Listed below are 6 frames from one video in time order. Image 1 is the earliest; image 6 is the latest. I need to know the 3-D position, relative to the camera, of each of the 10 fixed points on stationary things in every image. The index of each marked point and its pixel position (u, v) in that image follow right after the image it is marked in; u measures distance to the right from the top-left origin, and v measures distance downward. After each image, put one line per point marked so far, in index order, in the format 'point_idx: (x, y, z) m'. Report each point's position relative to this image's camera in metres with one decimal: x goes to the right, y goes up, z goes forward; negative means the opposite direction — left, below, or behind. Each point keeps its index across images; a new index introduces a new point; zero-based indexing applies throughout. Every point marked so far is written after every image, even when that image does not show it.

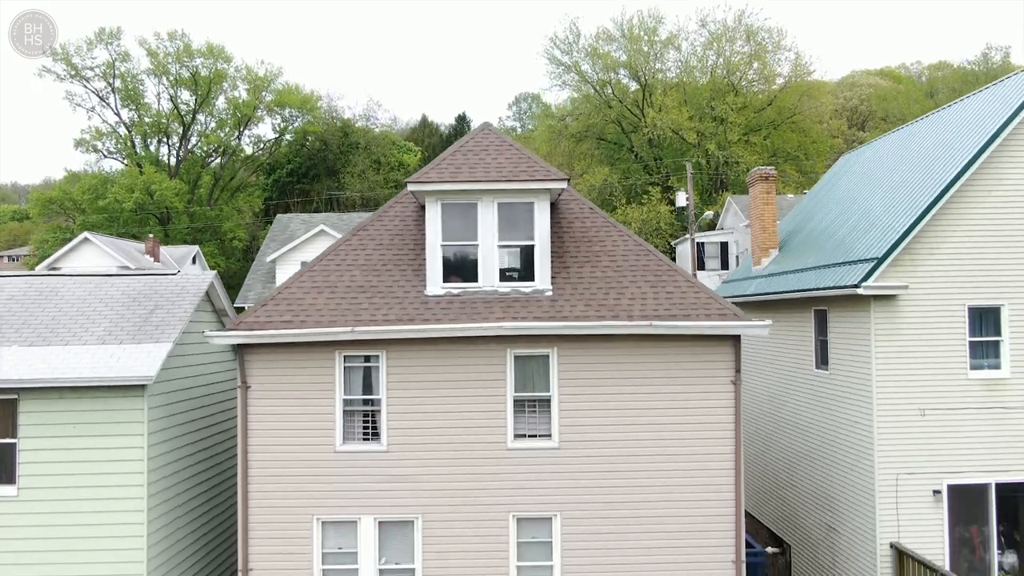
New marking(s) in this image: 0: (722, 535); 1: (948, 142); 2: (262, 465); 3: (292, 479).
0: (+3.2, -3.7, +10.2) m
1: (+7.9, +2.7, +12.4) m
2: (-3.7, -2.6, +10.1) m
3: (-3.2, -2.8, +10.1) m
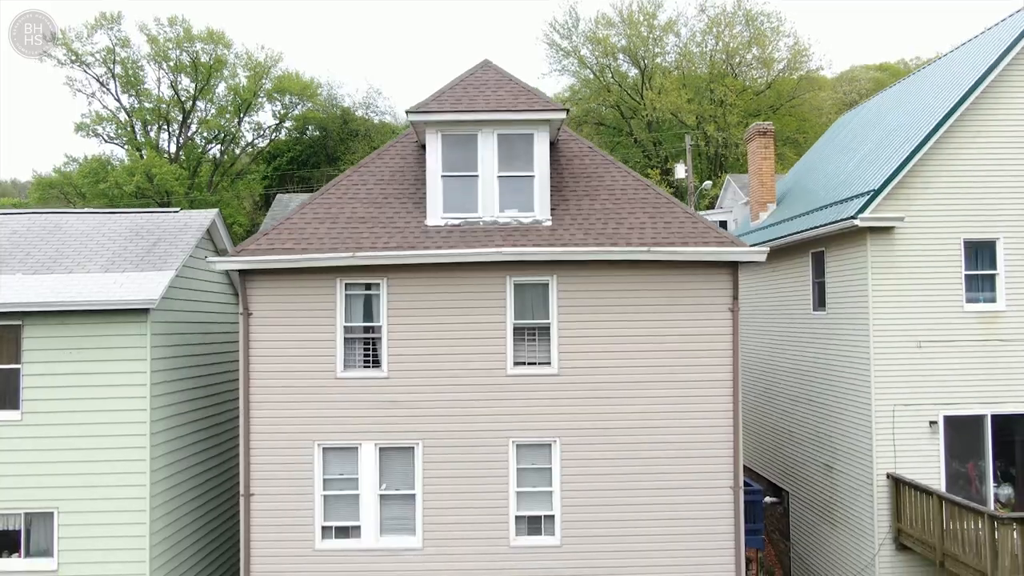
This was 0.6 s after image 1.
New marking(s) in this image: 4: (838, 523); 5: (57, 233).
0: (+3.2, -2.6, +10.3) m
1: (+7.9, +3.7, +12.5) m
2: (-3.7, -1.5, +10.2) m
3: (-3.2, -1.7, +10.2) m
4: (+5.8, -4.2, +12.2) m
5: (-7.6, +0.9, +11.4) m
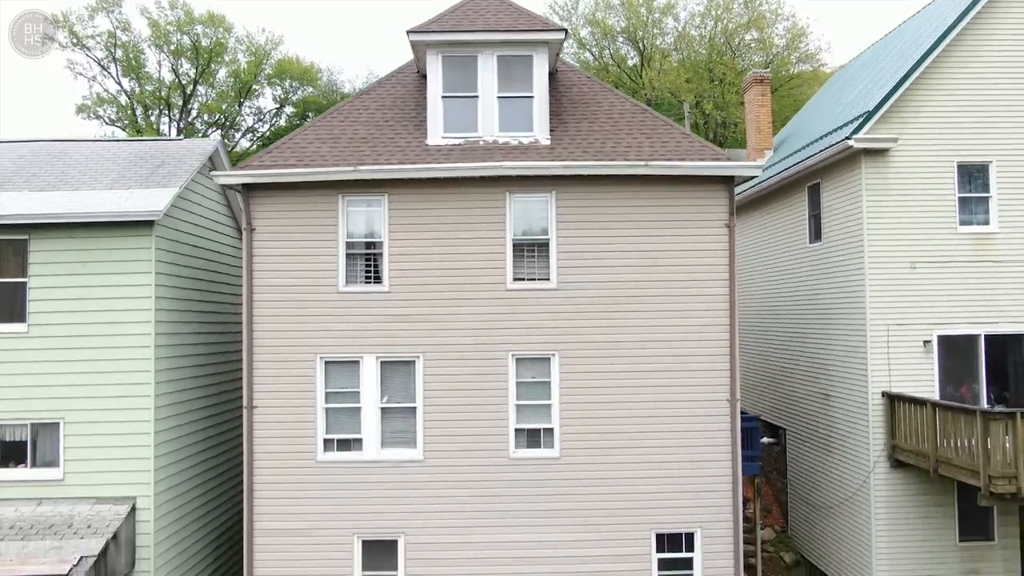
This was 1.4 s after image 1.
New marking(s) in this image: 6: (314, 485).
0: (+3.1, -1.3, +10.5) m
1: (+7.9, +5.0, +12.7) m
2: (-3.7, -0.3, +10.3) m
3: (-3.3, -0.5, +10.3) m
4: (+5.8, -2.9, +12.3) m
5: (-7.6, +2.2, +11.5) m
6: (-3.0, -2.9, +10.3) m
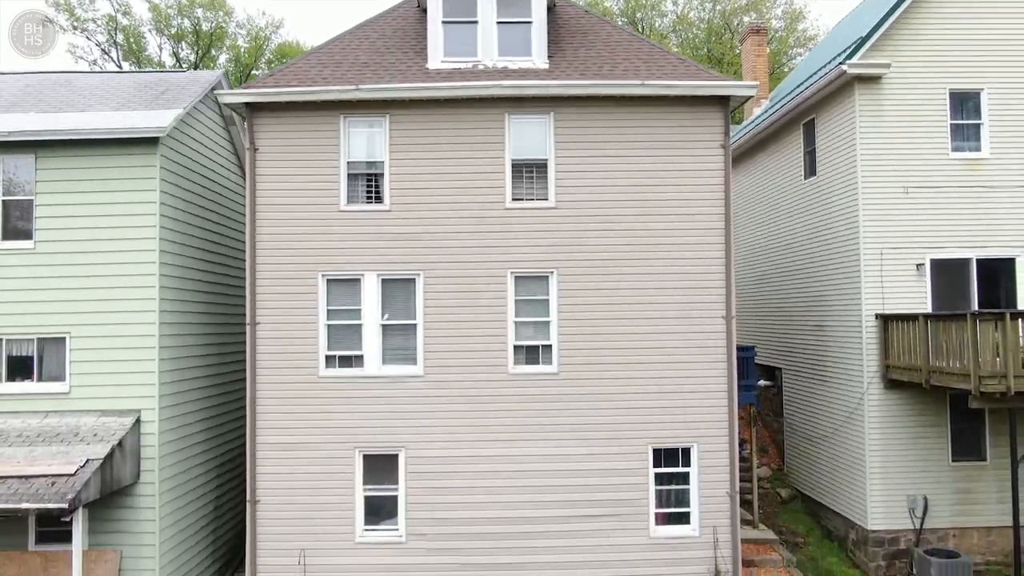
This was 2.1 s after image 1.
0: (+3.1, -0.1, +10.6) m
1: (+7.9, +6.3, +12.8) m
2: (-3.7, +1.0, +10.5) m
3: (-3.3, +0.8, +10.5) m
4: (+5.8, -1.7, +12.5) m
5: (-7.6, +3.4, +11.7) m
6: (-3.0, -1.7, +10.4) m
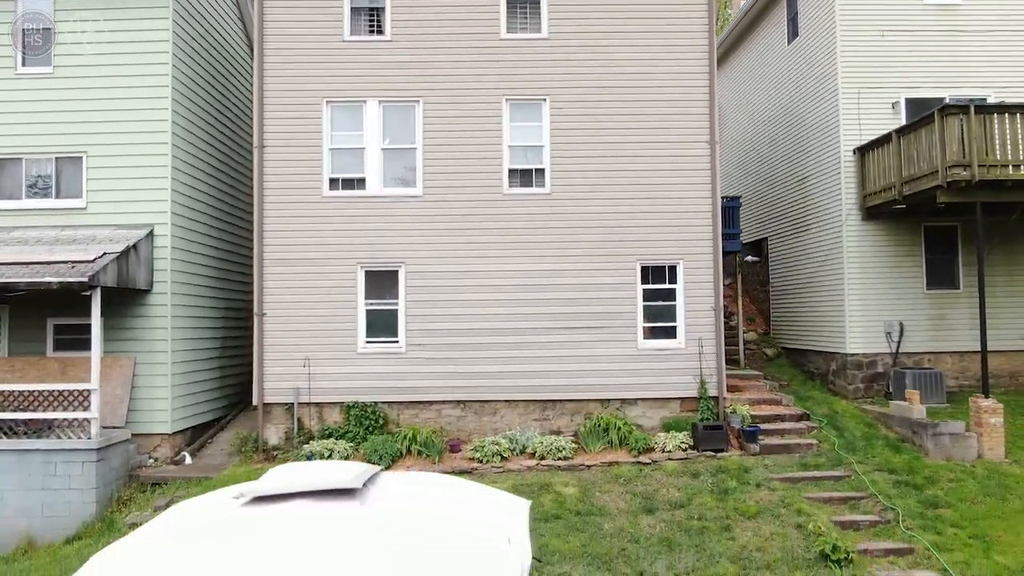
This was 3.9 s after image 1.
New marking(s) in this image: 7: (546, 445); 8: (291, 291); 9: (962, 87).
0: (+3.0, +2.7, +11.2) m
1: (+7.8, +9.1, +13.4) m
2: (-3.8, +3.8, +11.1) m
3: (-3.4, +3.6, +11.0) m
4: (+5.7, +1.1, +13.1) m
5: (-7.7, +6.2, +12.3) m
6: (-3.1, +1.1, +11.0) m
7: (+0.5, -2.3, +10.2) m
8: (-3.5, 0.0, +10.9) m
9: (+7.8, +3.5, +11.9) m
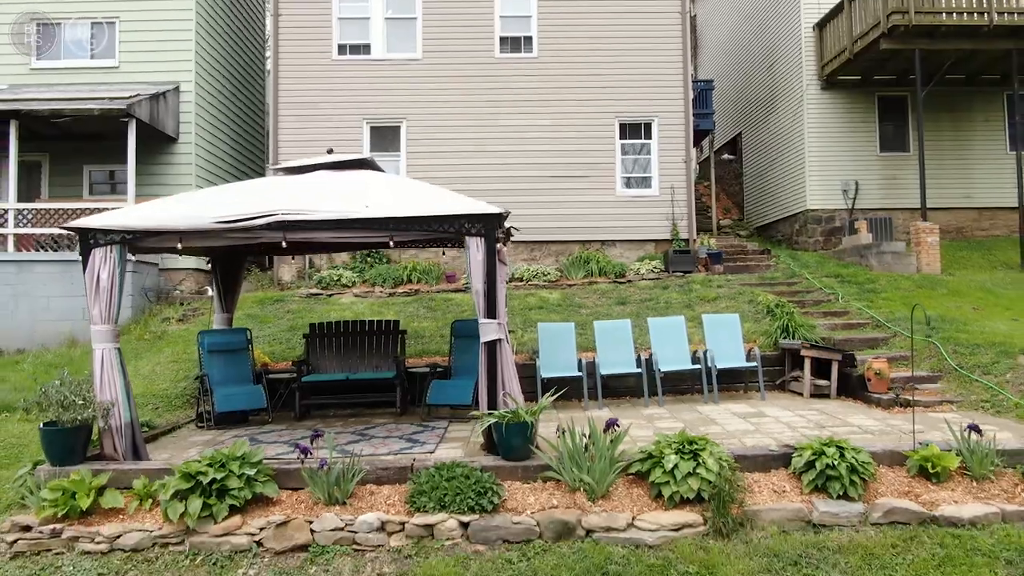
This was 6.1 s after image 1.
0: (+2.9, +5.3, +12.4) m
1: (+7.6, +11.6, +14.7) m
2: (-4.0, +6.4, +12.3) m
3: (-3.5, +6.2, +12.2) m
4: (+5.6, +3.7, +14.3) m
5: (-7.9, +8.8, +13.5) m
6: (-3.3, +3.7, +12.1) m
7: (+0.4, +0.3, +11.4) m
8: (-3.7, +2.5, +12.1) m
9: (+7.7, +6.1, +13.1) m
